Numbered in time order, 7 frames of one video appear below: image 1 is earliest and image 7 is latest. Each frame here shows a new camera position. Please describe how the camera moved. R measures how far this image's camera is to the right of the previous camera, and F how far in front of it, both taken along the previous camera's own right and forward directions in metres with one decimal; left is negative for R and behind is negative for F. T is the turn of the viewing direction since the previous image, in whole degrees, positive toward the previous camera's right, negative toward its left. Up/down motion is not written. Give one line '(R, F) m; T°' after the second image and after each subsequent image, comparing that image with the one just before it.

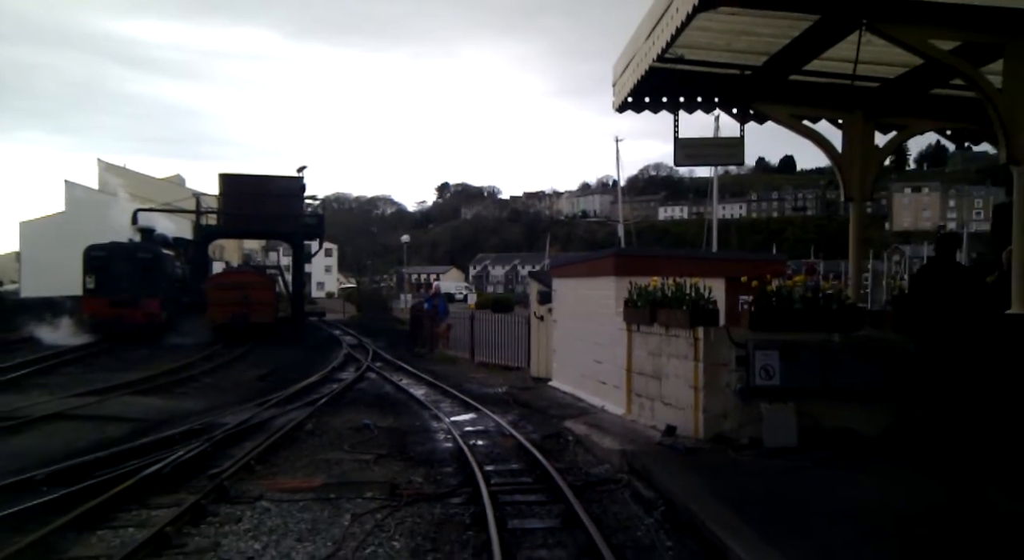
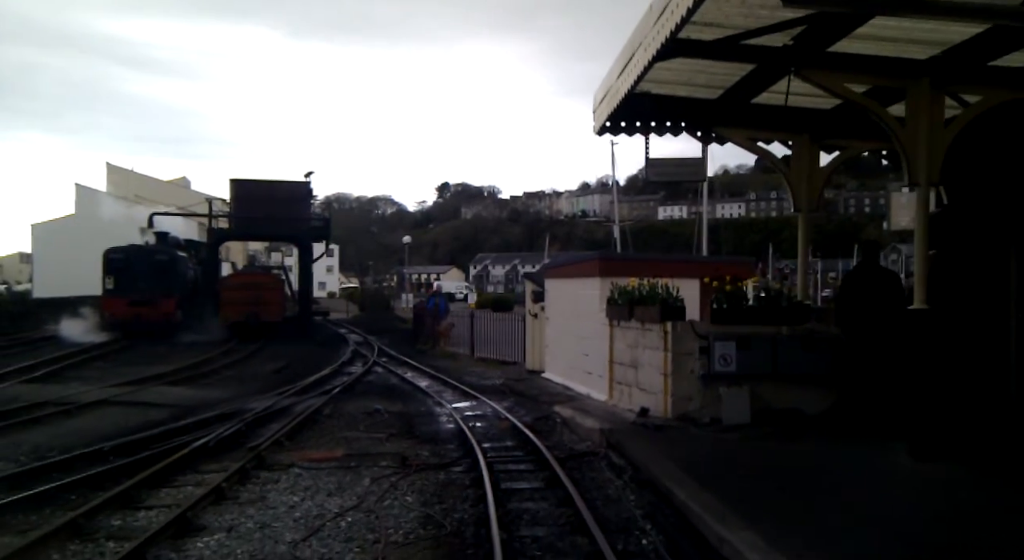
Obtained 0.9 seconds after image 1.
(+0.1, -1.4) m; 0°
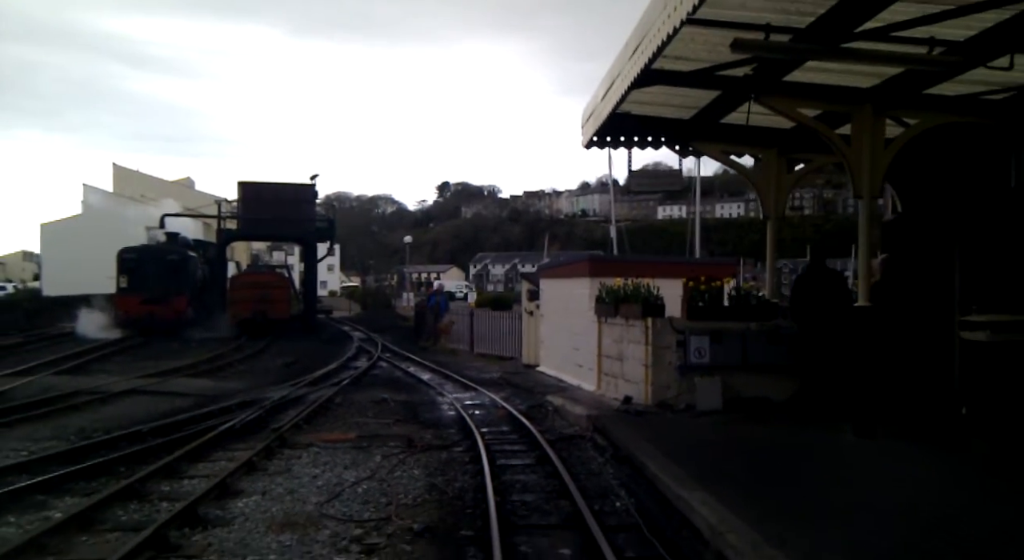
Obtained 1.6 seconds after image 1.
(+0.1, -1.1) m; 0°
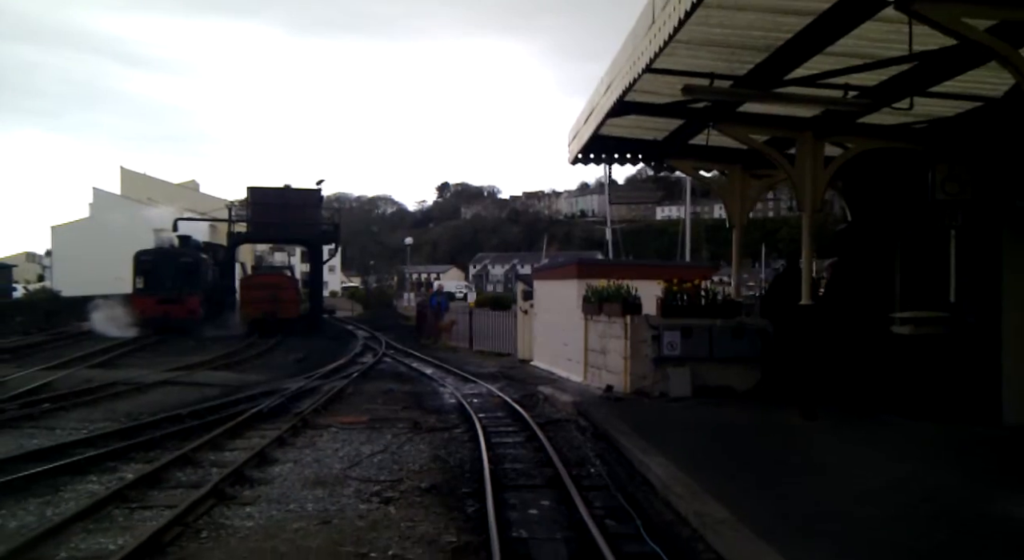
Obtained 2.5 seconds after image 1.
(+0.1, -1.5) m; 0°
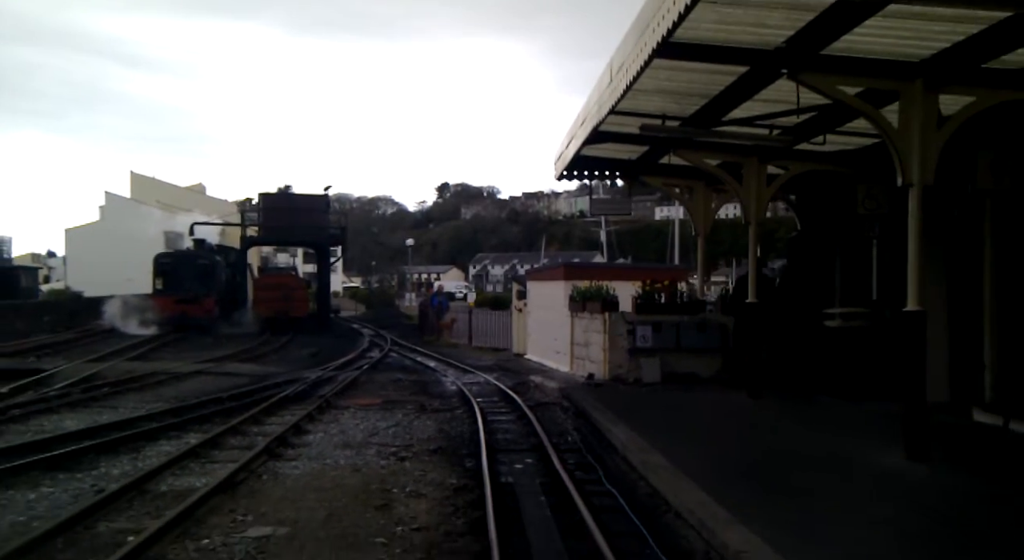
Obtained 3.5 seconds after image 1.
(+0.1, -1.9) m; 0°
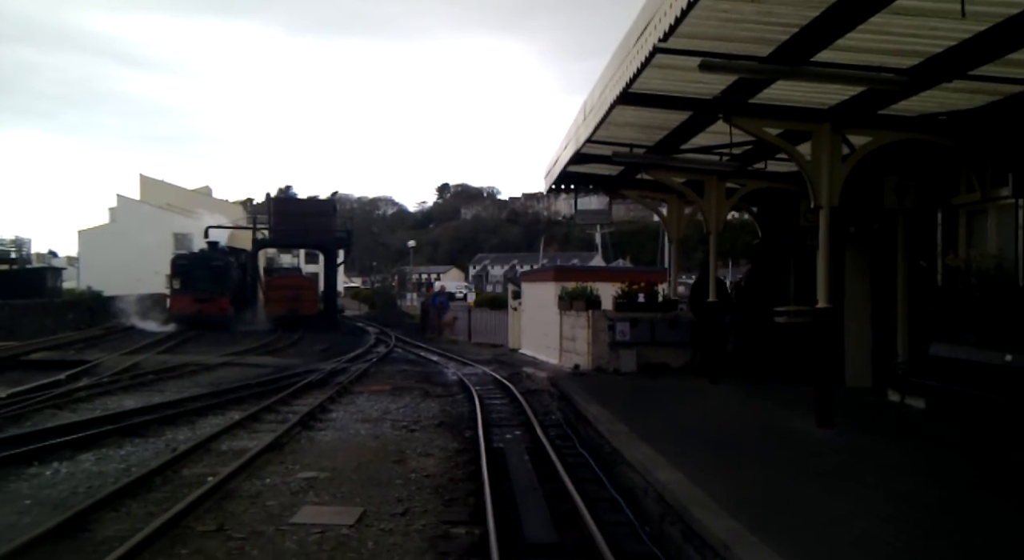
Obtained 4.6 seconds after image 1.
(+0.1, -1.9) m; 0°
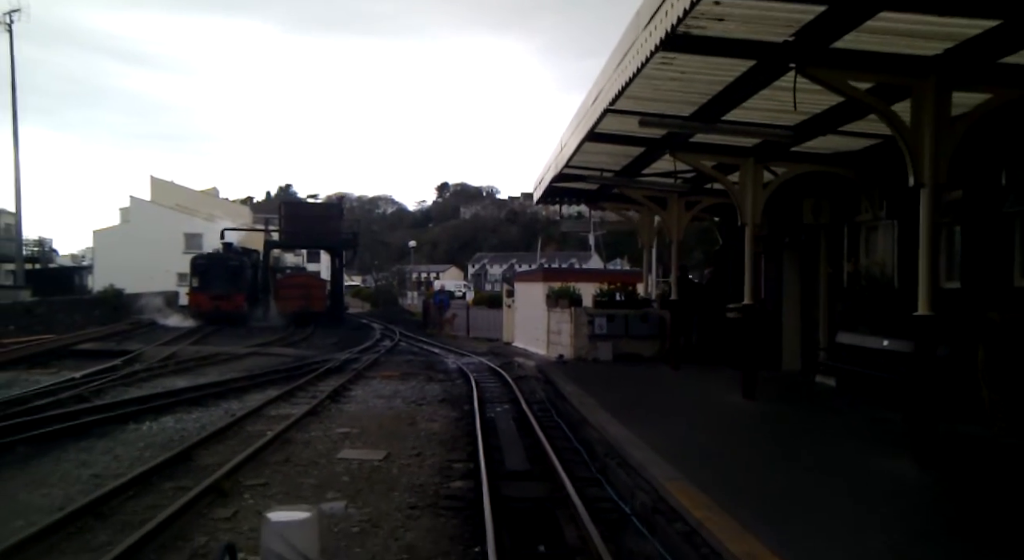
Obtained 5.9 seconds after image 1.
(+0.1, -2.5) m; 0°
